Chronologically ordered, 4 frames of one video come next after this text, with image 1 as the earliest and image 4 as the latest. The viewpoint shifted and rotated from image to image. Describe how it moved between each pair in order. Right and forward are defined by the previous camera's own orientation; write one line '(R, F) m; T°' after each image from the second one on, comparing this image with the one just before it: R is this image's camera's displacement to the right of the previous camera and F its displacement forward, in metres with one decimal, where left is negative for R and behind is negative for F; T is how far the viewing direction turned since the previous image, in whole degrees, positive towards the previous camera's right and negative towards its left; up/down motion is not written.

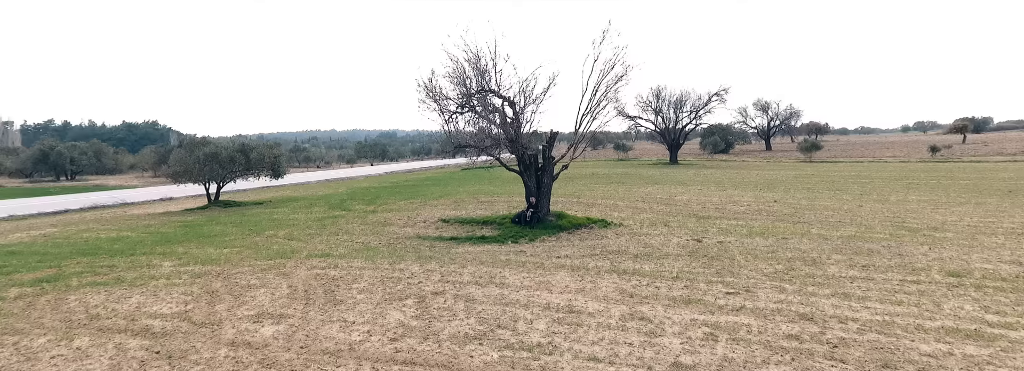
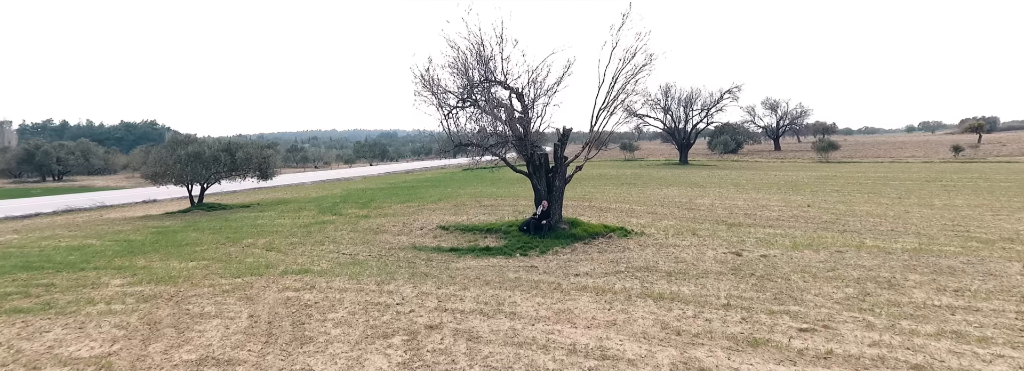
(-0.2, +1.7) m; 0°
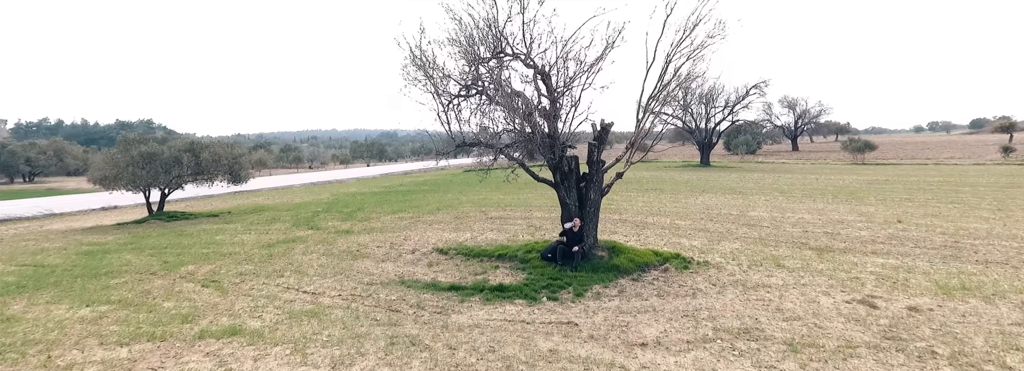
(-0.4, +3.4) m; 0°
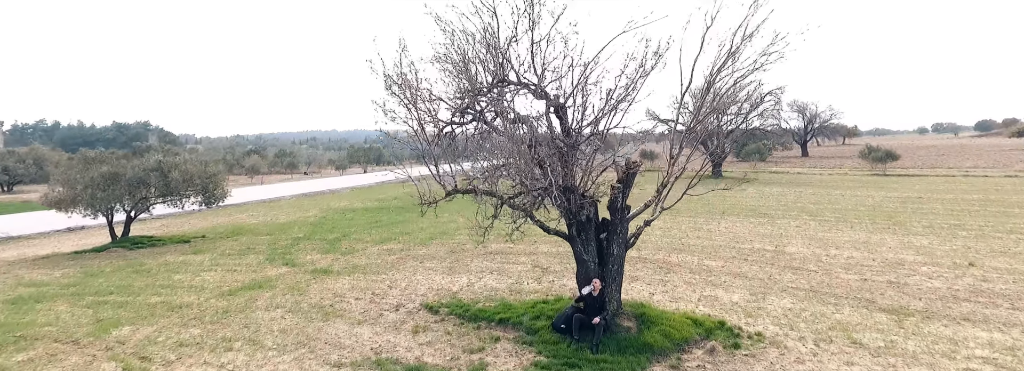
(-0.1, +2.1) m; 0°
